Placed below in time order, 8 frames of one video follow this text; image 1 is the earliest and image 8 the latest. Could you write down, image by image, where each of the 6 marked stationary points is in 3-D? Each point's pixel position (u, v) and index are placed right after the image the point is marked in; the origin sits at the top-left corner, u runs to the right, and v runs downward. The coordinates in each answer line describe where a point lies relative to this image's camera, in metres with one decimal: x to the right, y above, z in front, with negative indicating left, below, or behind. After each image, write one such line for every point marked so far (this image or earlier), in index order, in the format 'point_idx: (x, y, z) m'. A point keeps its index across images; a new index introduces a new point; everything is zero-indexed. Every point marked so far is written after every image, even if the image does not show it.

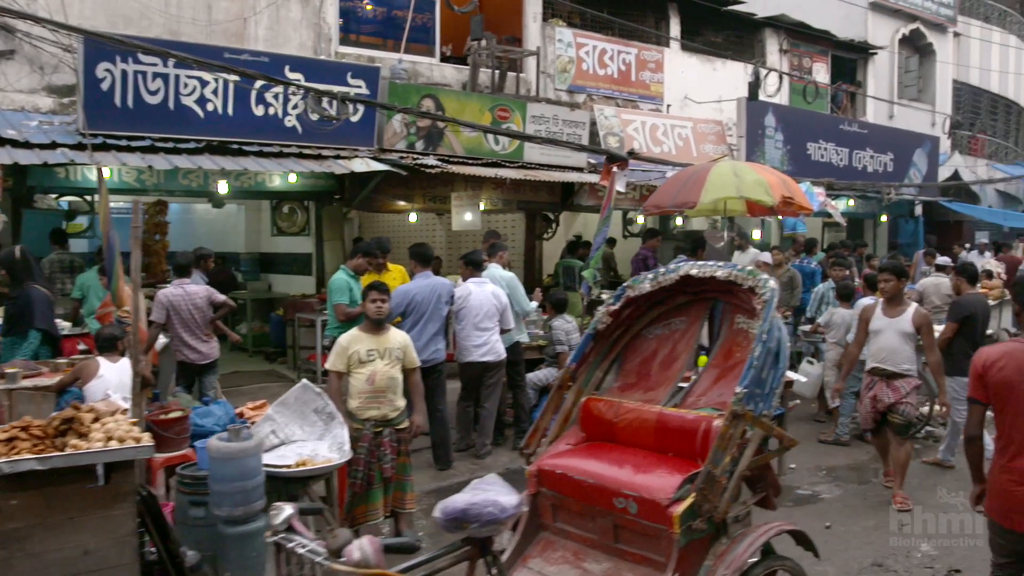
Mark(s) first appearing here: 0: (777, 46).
0: (+4.6, +4.2, +16.0) m
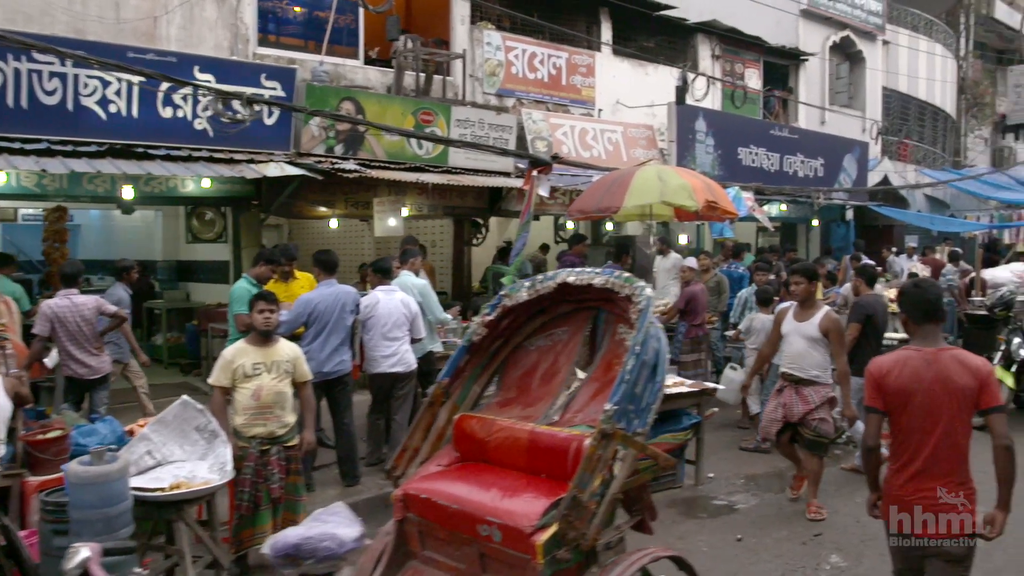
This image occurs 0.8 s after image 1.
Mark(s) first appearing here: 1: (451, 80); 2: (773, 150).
0: (+3.4, +4.1, +16.1) m
1: (-0.8, +2.8, +12.2) m
2: (+4.2, +2.3, +15.0) m
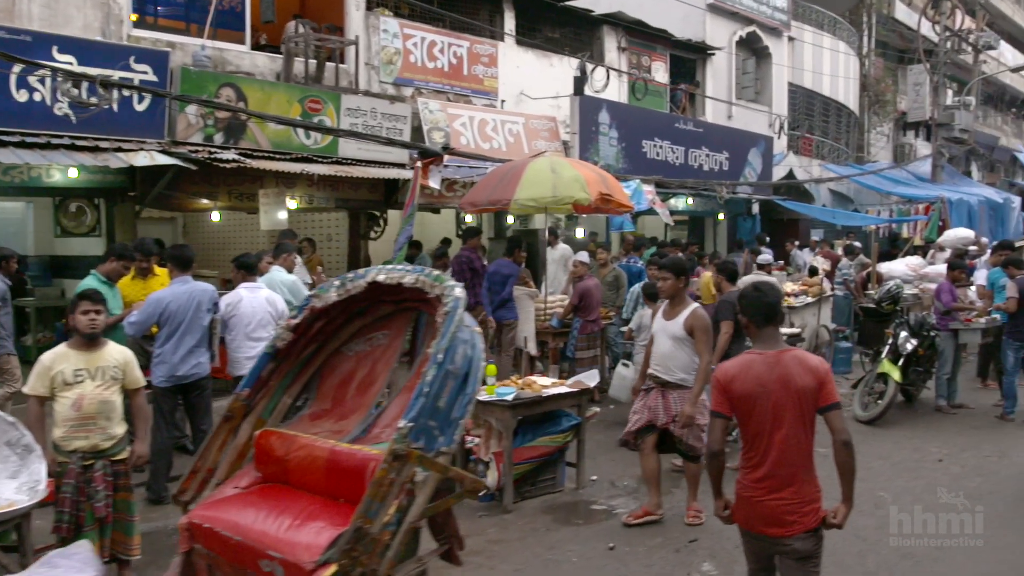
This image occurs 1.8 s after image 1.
0: (+1.8, +4.2, +16.0) m
1: (-2.1, +2.8, +11.7) m
2: (+2.7, +2.4, +15.0) m
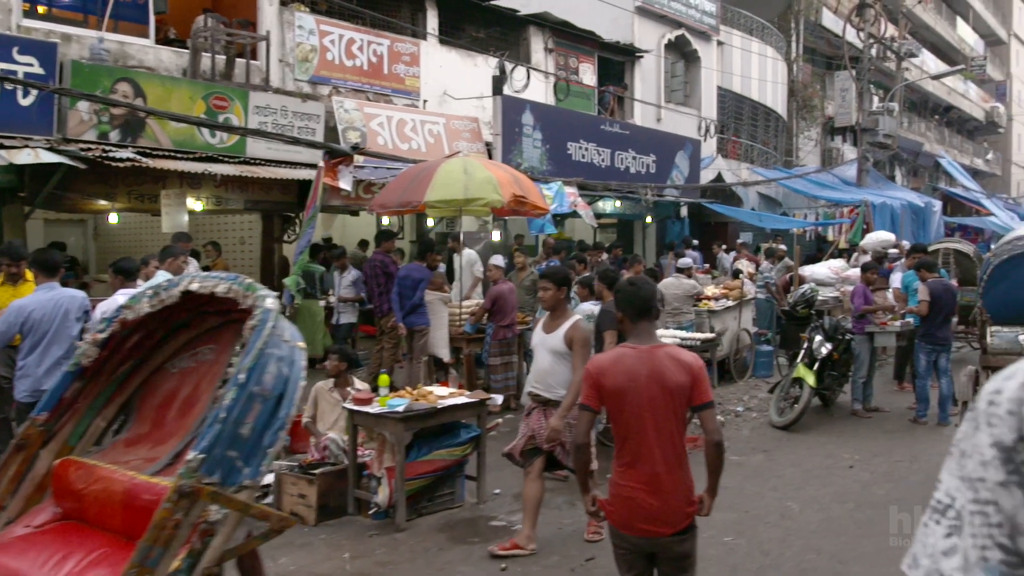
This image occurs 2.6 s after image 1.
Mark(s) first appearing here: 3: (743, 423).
0: (+0.5, +4.2, +15.8) m
1: (-3.1, +2.8, +11.3) m
2: (+1.5, +2.3, +14.9) m
3: (+2.0, -1.2, +8.0) m
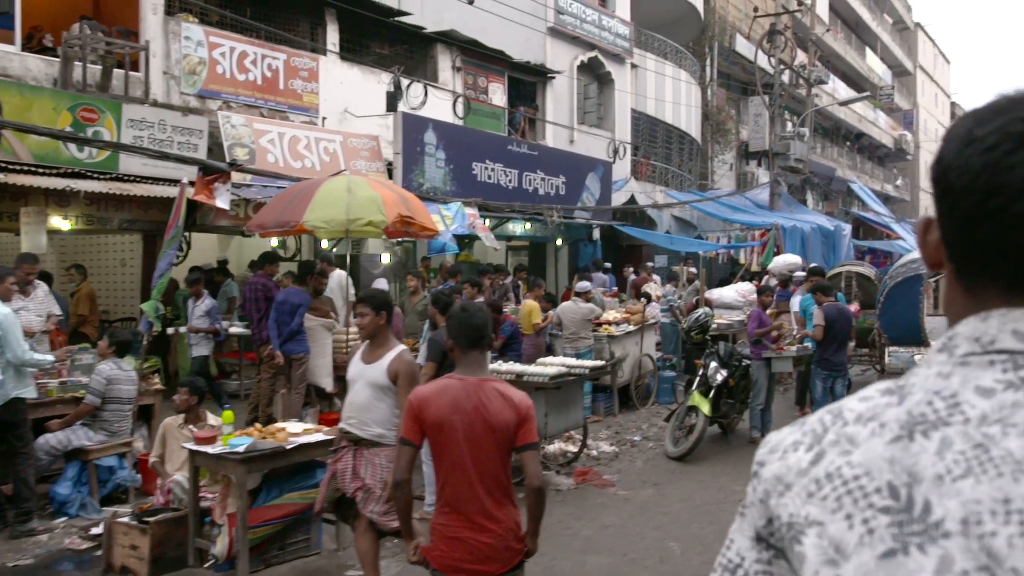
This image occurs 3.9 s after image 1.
0: (-1.1, +3.8, +15.4) m
1: (-4.3, +2.5, +10.7) m
2: (0.0, +1.9, +14.5) m
3: (+1.0, -1.4, +7.7) m
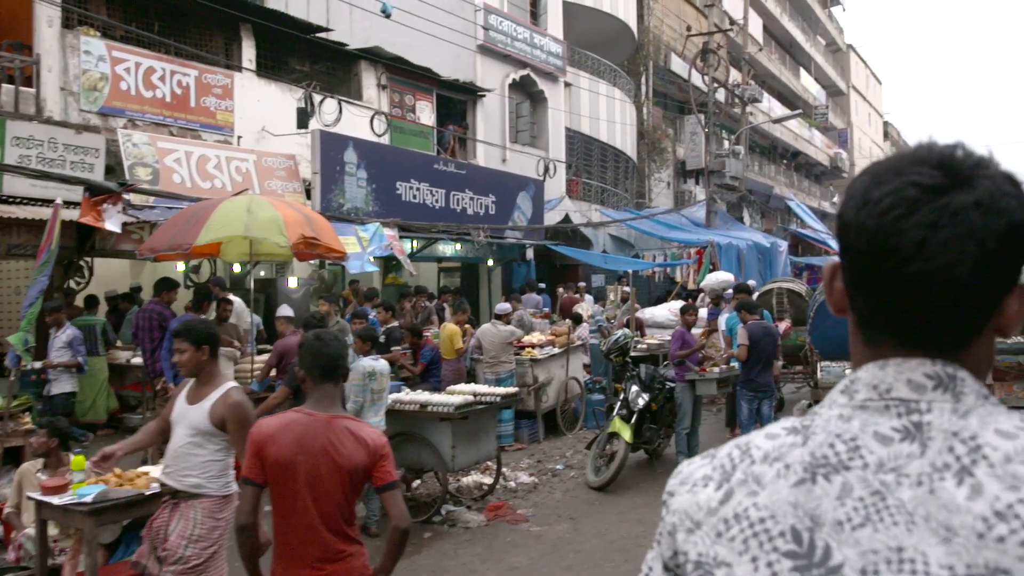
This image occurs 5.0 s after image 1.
0: (-2.3, +3.4, +15.0) m
1: (-5.2, +2.1, +10.0) m
2: (-1.2, +1.6, +14.1) m
3: (+0.4, -1.6, +7.3) m
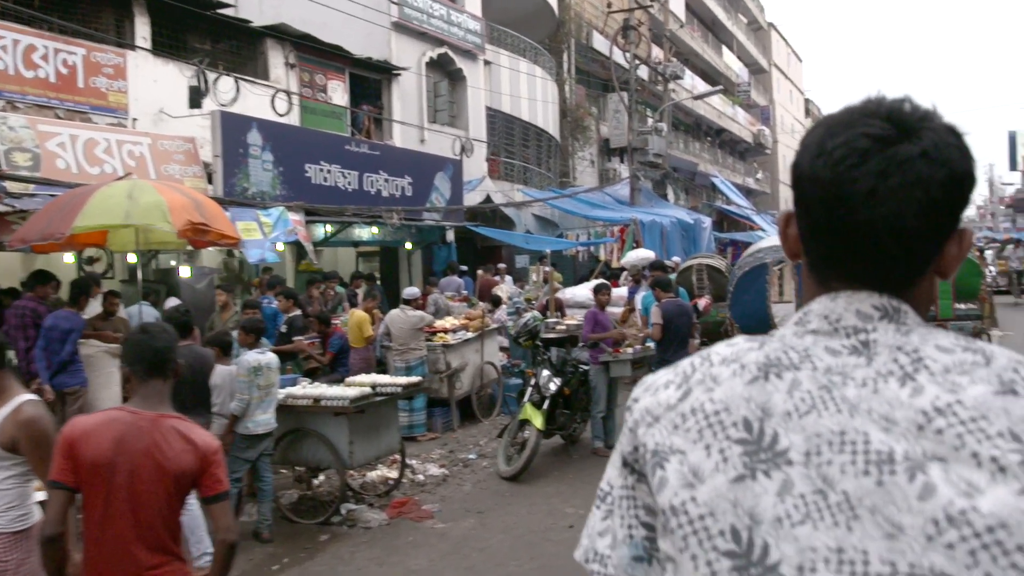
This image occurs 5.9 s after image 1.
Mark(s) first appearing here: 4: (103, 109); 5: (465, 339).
0: (-3.6, +3.6, +14.4) m
1: (-6.2, +2.2, +9.2) m
2: (-2.4, +1.8, +13.6) m
3: (-0.3, -1.4, +6.9) m
4: (-5.1, +2.2, +11.3) m
5: (-0.5, -0.5, +9.0) m
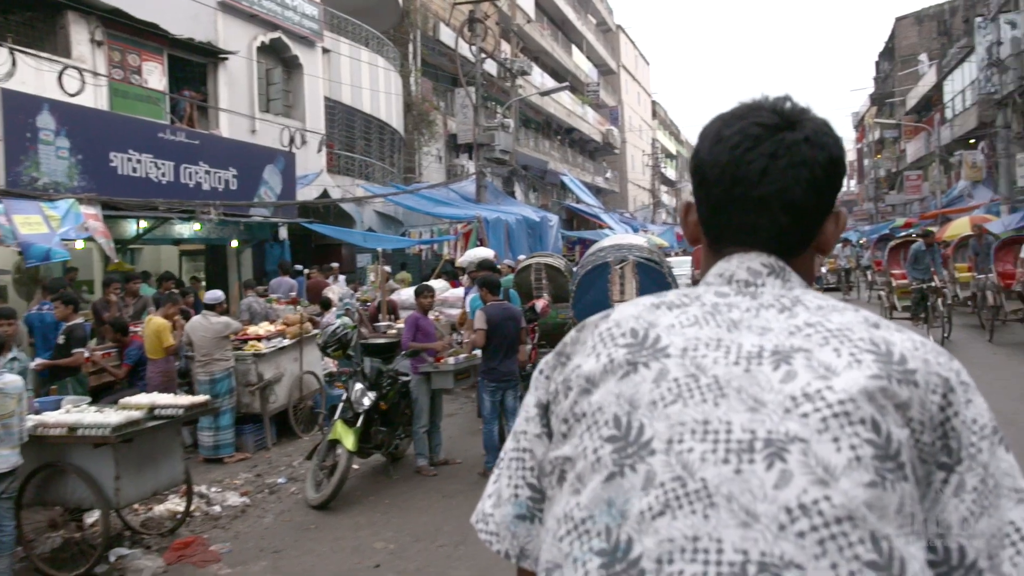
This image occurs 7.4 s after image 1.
0: (-6.0, +3.6, +13.0) m
1: (-7.8, +2.1, +7.5) m
2: (-4.7, +1.8, +12.4) m
3: (-1.6, -1.4, +6.1) m
4: (-7.0, +2.2, +9.7) m
5: (-2.0, -0.5, +8.1) m
